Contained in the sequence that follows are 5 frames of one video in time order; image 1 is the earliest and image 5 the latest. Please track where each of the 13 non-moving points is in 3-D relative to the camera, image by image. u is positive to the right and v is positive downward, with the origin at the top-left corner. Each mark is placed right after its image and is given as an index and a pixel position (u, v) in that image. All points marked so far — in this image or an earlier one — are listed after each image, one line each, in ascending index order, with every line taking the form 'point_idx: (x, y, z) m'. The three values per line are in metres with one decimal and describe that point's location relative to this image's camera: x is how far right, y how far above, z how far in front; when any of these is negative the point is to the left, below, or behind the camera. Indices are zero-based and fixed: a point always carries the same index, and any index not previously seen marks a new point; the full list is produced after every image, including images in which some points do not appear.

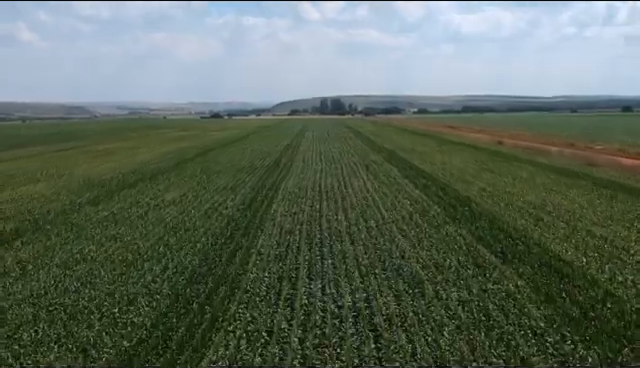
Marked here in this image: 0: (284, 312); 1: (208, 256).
0: (-0.5, -1.8, +9.0) m
1: (-2.2, -1.4, +12.3) m
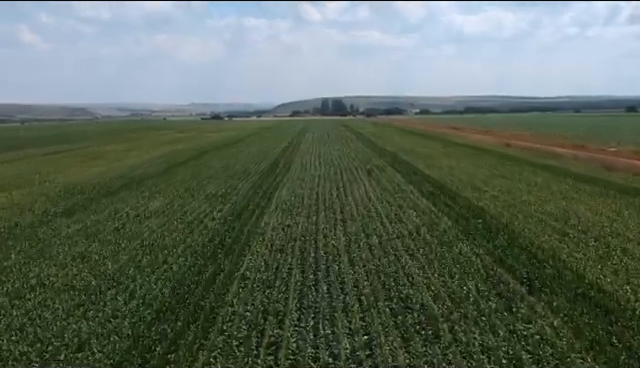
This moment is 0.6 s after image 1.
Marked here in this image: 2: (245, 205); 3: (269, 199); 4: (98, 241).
0: (-0.6, -2.0, +7.2) m
1: (-2.3, -1.6, +10.5) m
2: (-2.2, -0.6, +18.5) m
3: (-1.6, -0.5, +19.6) m
4: (-5.0, -1.3, +14.2) m
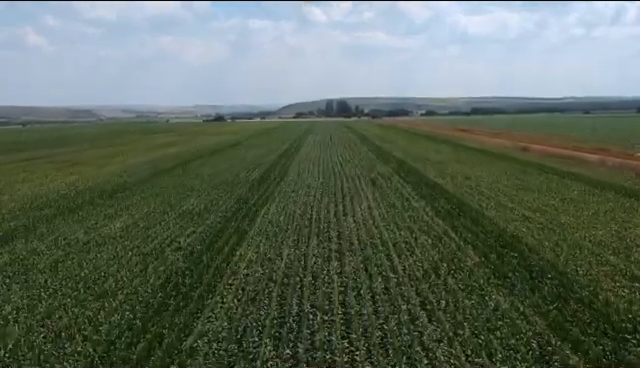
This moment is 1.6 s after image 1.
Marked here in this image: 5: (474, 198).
0: (-0.9, -2.5, +3.9) m
1: (-2.5, -2.1, +7.2) m
2: (-2.4, -1.0, +15.3) m
3: (-1.8, -0.9, +16.3) m
4: (-5.2, -1.7, +11.0) m
5: (+4.4, -0.4, +18.0) m
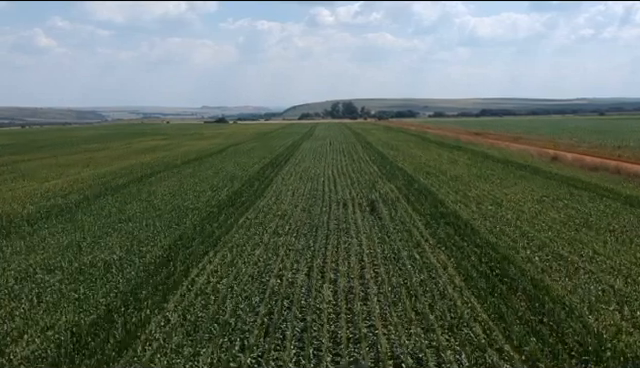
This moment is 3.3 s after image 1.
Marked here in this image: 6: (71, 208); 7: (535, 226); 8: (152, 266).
0: (-1.7, -3.2, -2.1) m
1: (-3.3, -2.8, +1.3) m
2: (-3.1, -1.8, +9.3) m
3: (-2.4, -1.7, +10.3) m
4: (-5.9, -2.5, +5.1) m
5: (+3.8, -1.2, +12.0) m
6: (-7.9, -0.7, +20.1) m
7: (+4.9, -0.9, +14.1) m
8: (-3.2, -1.5, +11.8) m
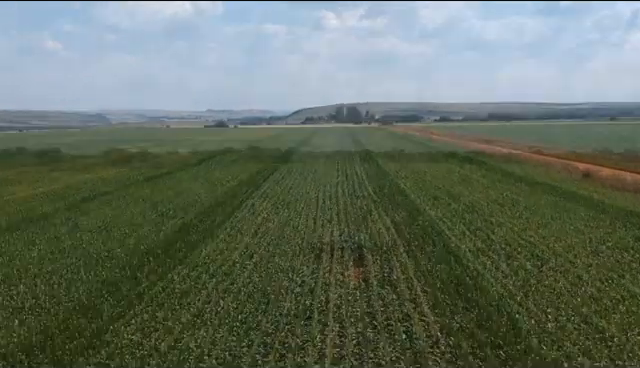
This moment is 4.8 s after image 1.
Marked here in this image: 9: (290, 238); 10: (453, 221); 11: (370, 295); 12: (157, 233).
0: (-2.6, -4.0, -7.4) m
1: (-4.2, -3.6, -4.1) m
2: (-3.9, -2.6, +4.0) m
3: (-3.2, -2.5, +5.0) m
4: (-6.8, -3.2, -0.3) m
5: (+3.0, -2.0, +6.6) m
6: (-8.6, -1.6, +14.8) m
7: (+4.1, -1.8, +8.7) m
8: (-4.0, -2.4, +6.5) m
9: (-0.7, -1.3, +15.2) m
10: (+3.4, -1.0, +16.1) m
11: (+0.8, -1.8, +10.3) m
12: (-4.2, -1.3, +16.3) m
